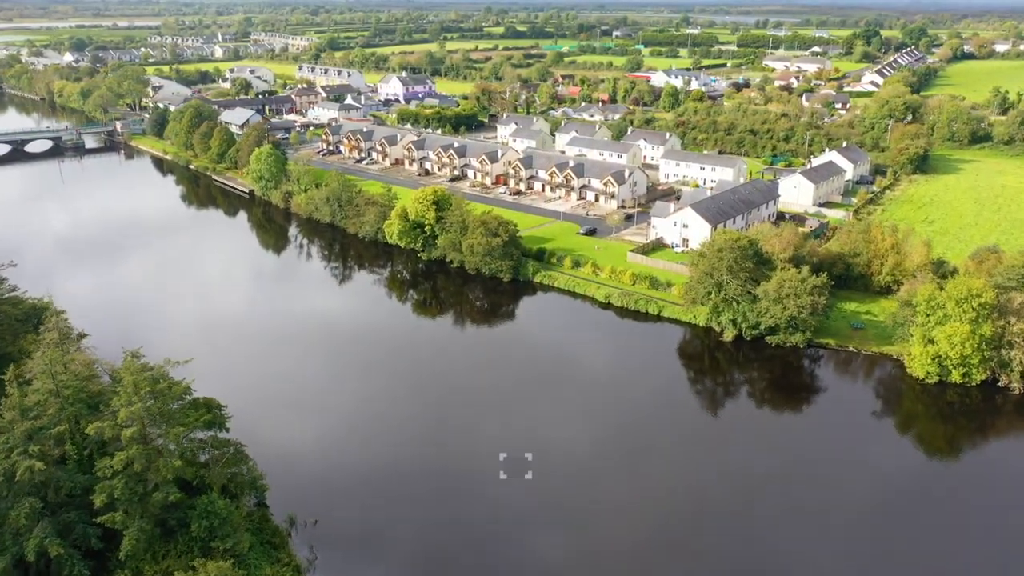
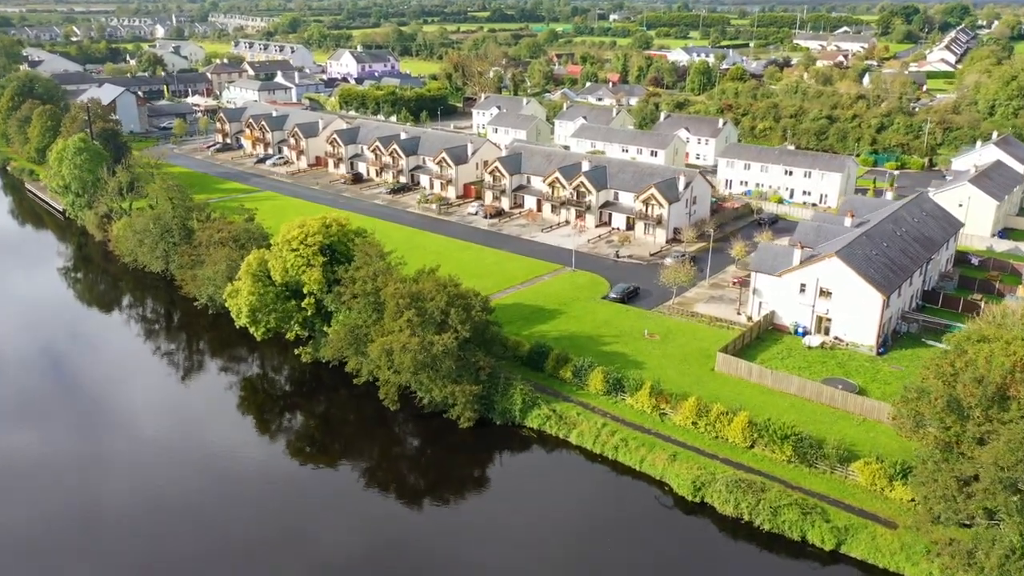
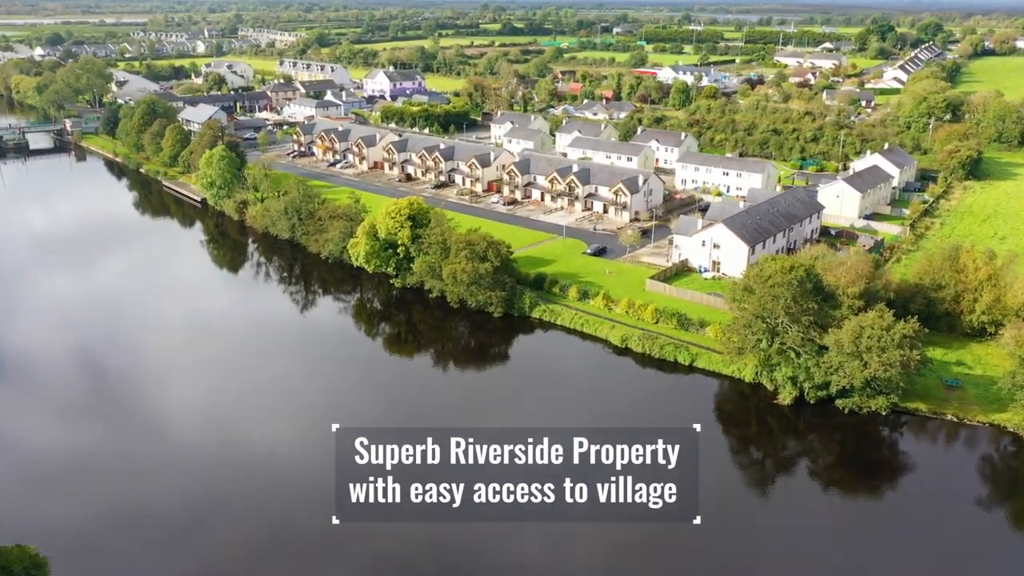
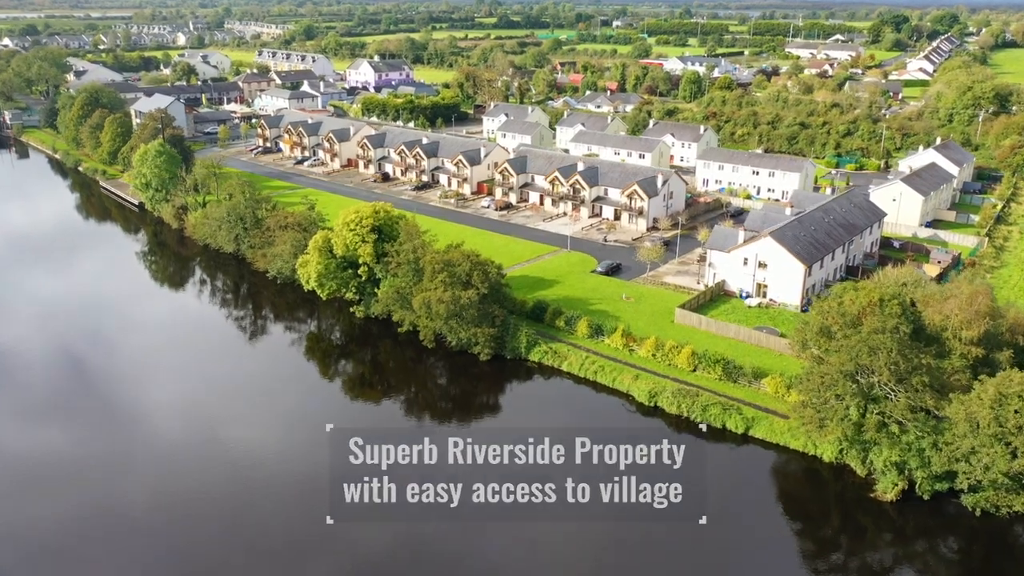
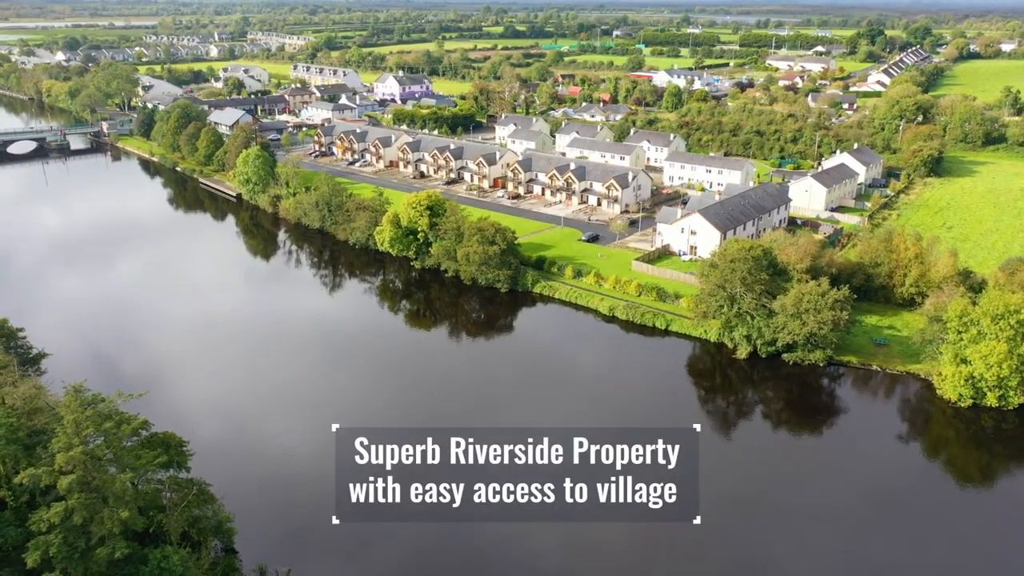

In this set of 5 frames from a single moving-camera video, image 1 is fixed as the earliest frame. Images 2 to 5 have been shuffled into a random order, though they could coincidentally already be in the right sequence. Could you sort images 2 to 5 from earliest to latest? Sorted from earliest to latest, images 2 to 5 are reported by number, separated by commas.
5, 3, 4, 2
